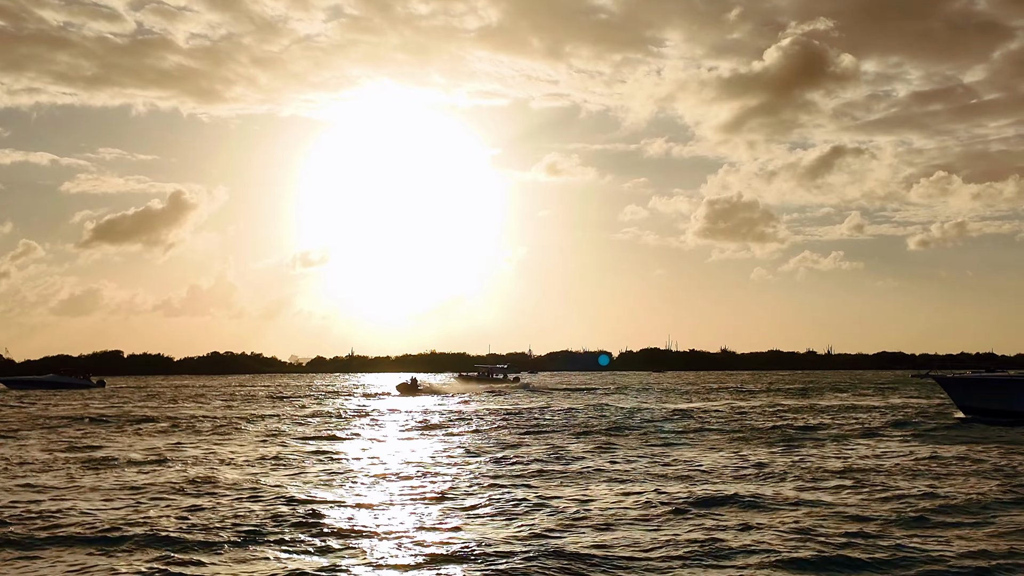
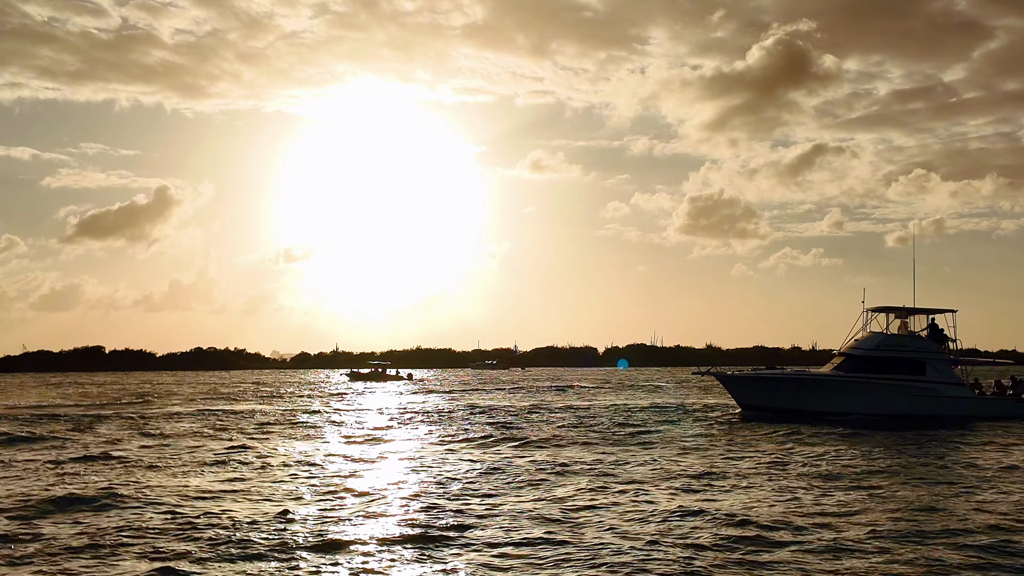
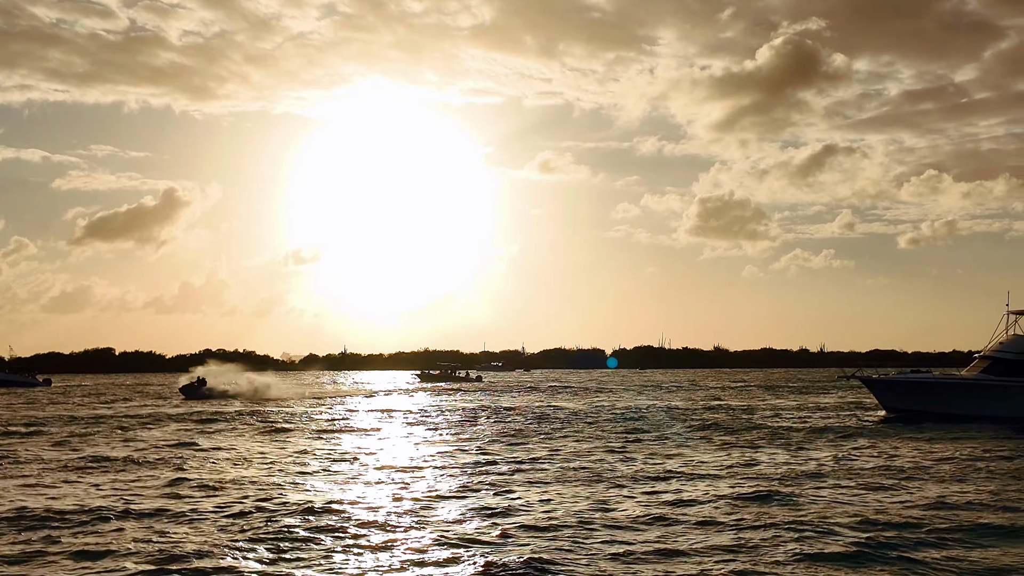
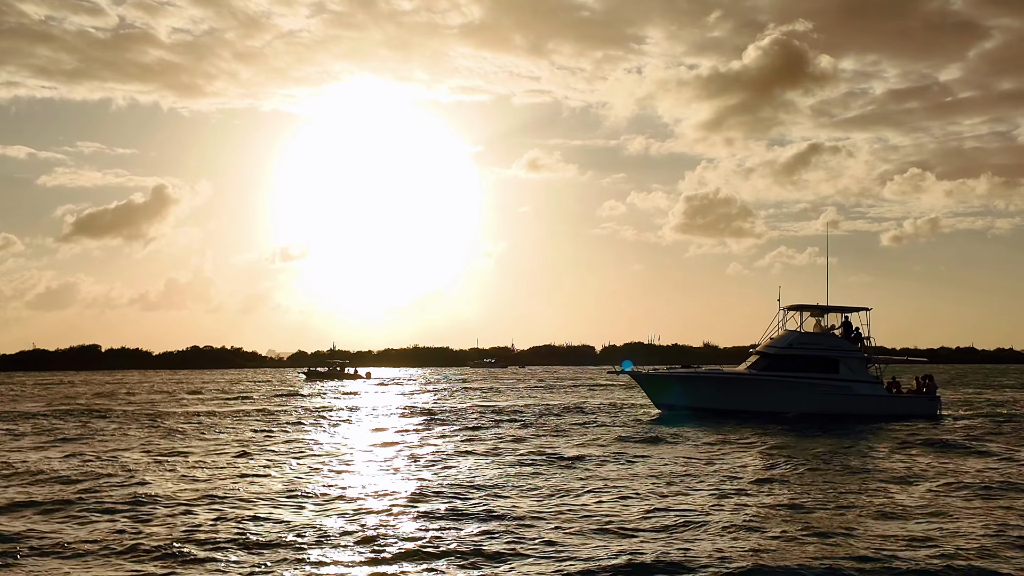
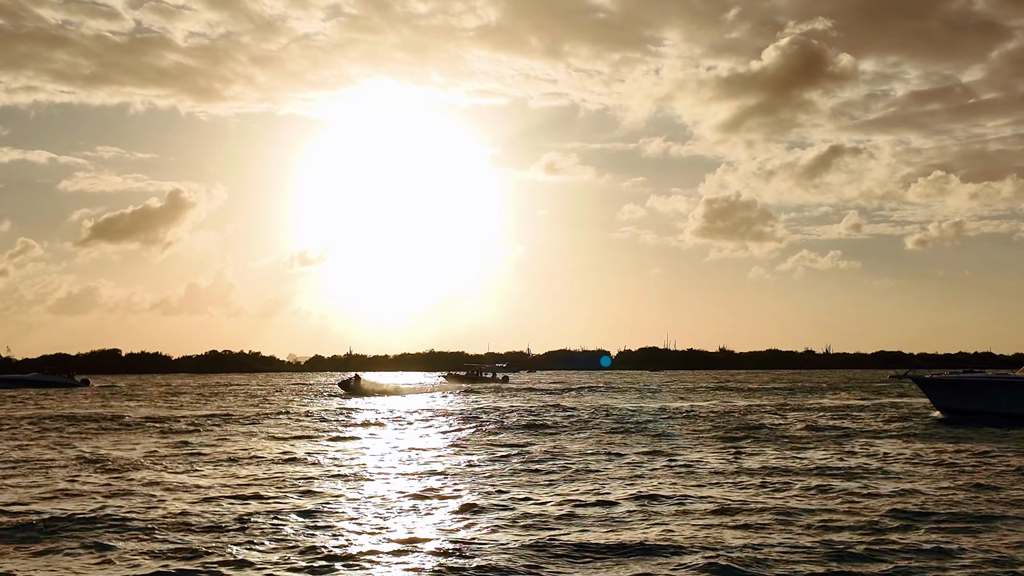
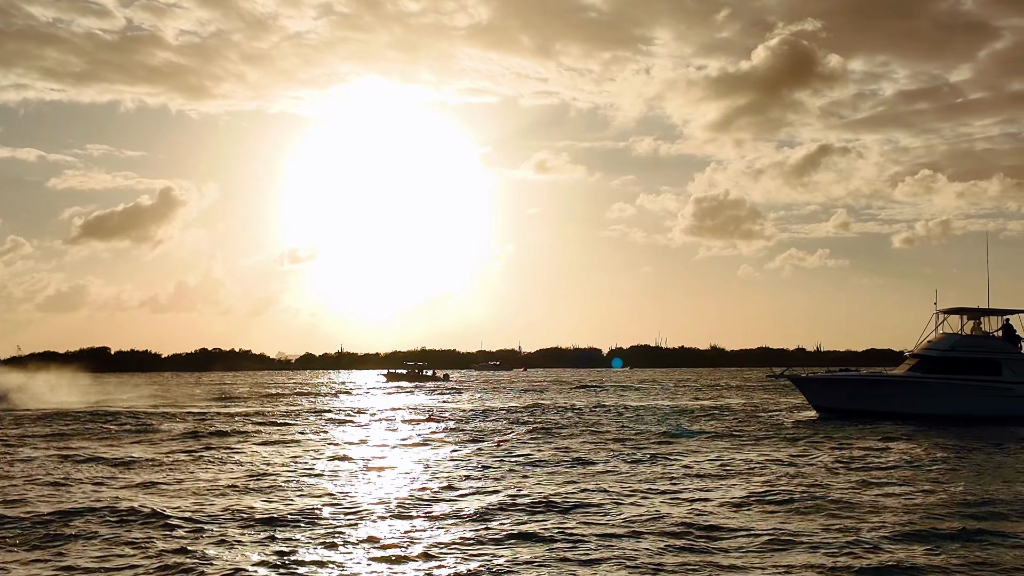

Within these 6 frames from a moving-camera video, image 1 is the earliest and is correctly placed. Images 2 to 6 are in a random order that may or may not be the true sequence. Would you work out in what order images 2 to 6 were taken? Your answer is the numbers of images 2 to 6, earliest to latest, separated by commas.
5, 3, 6, 2, 4
